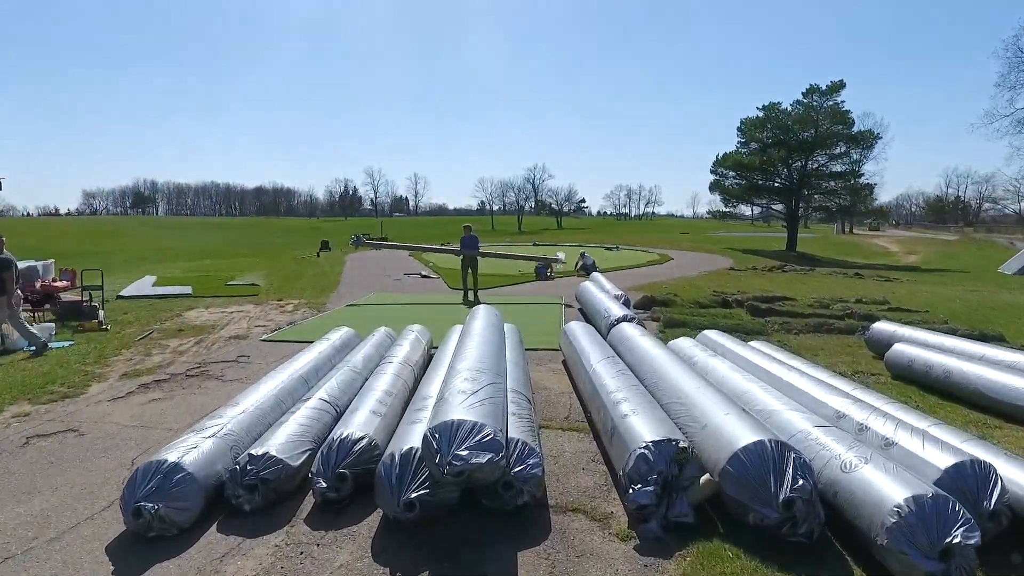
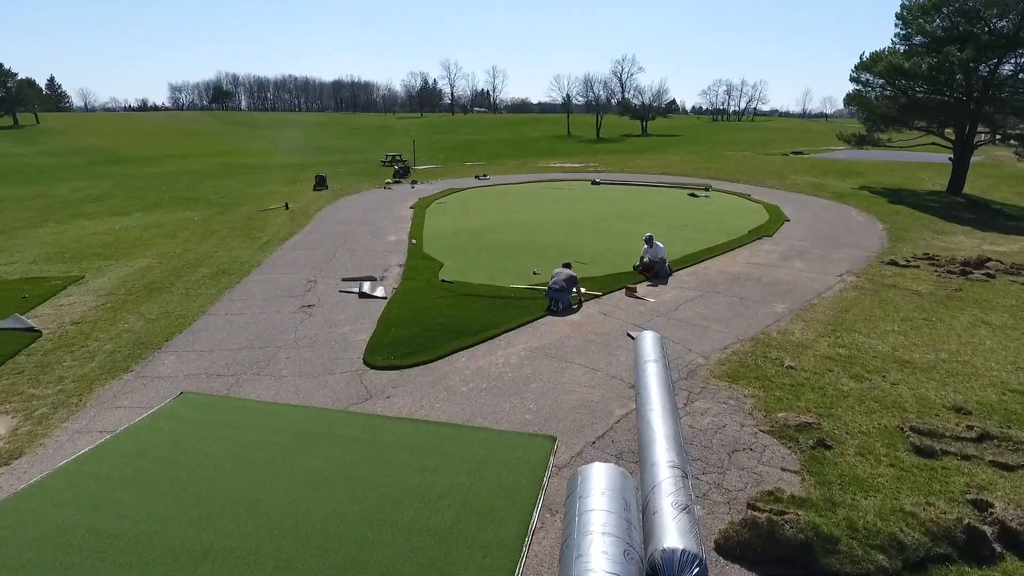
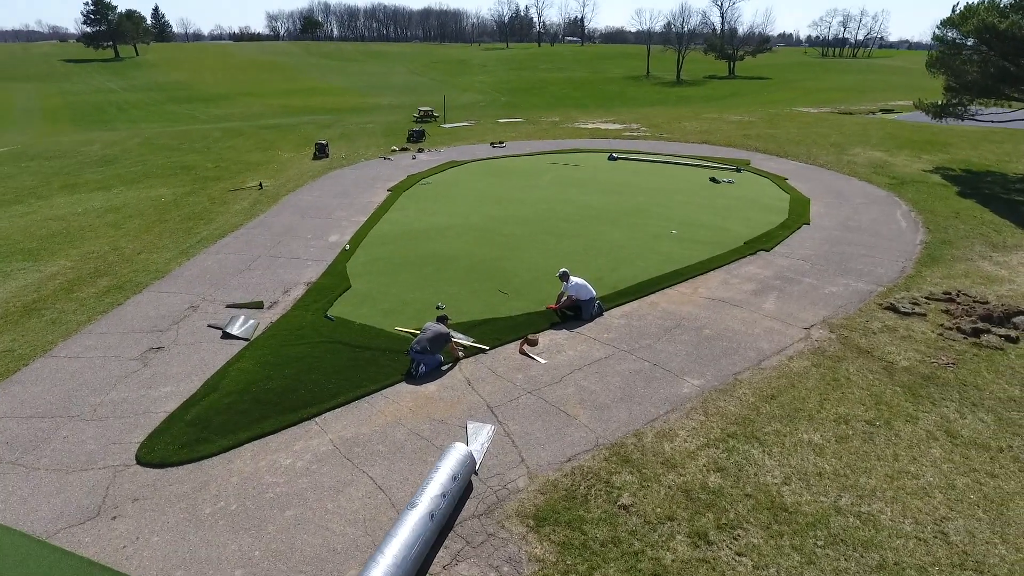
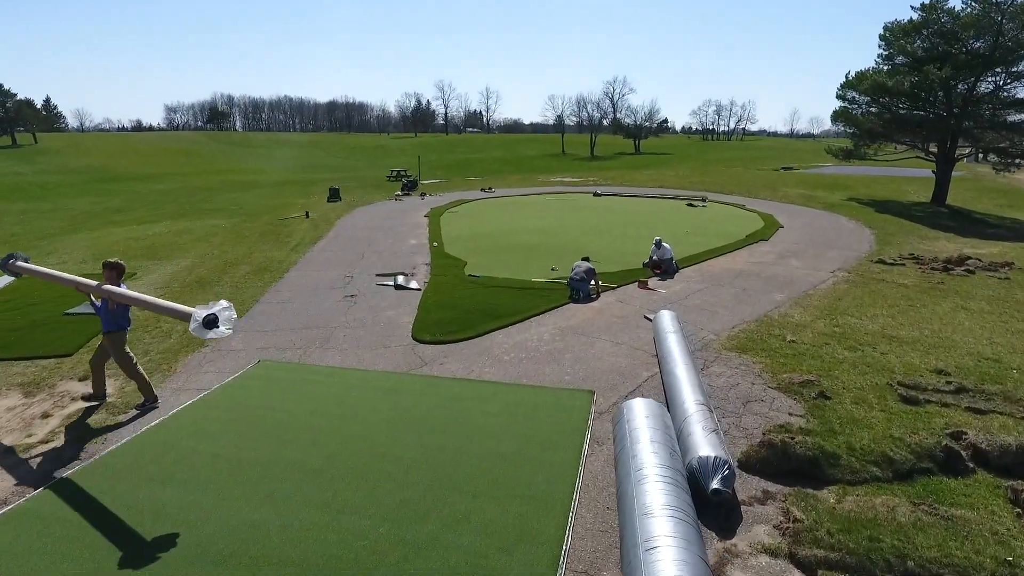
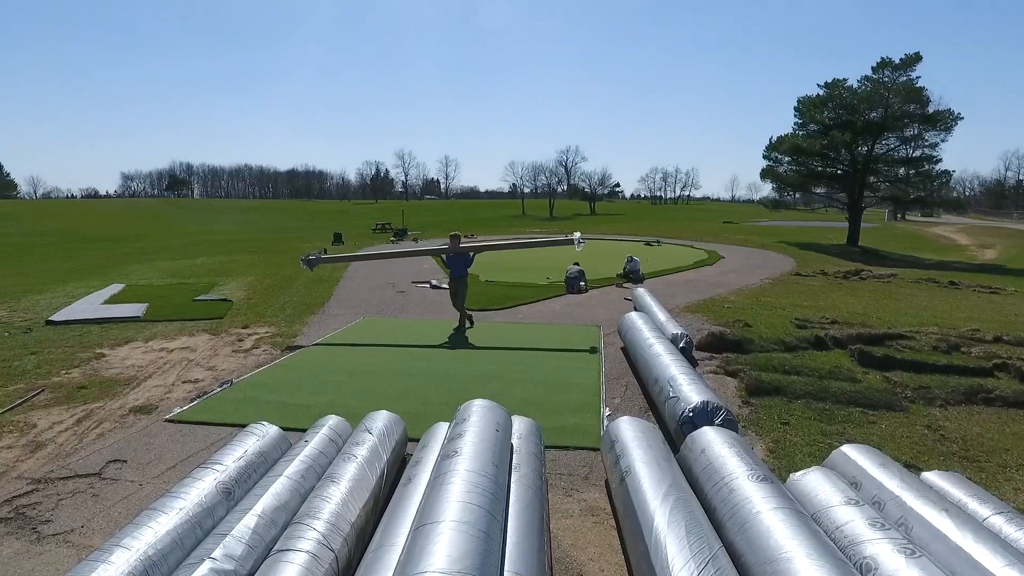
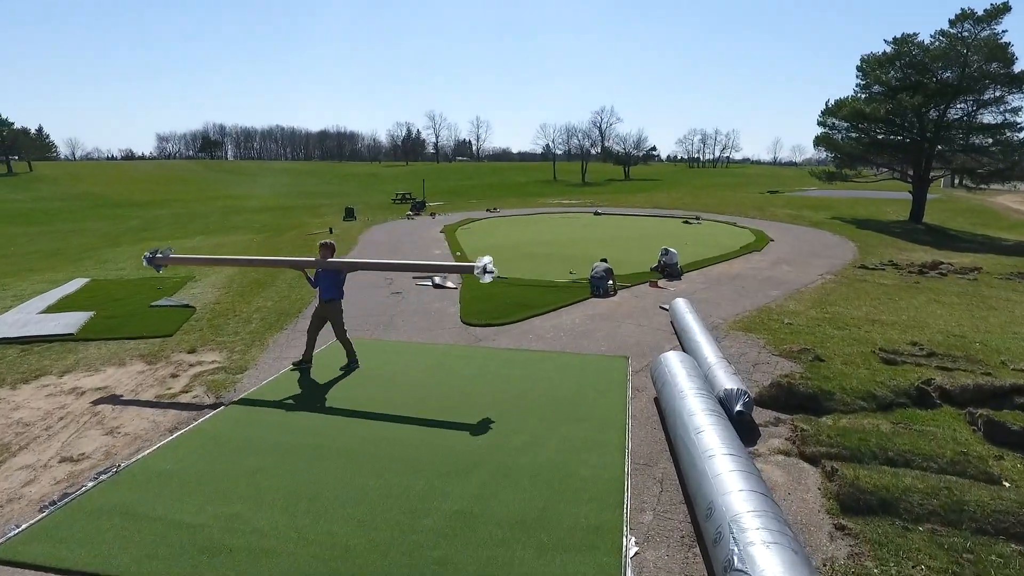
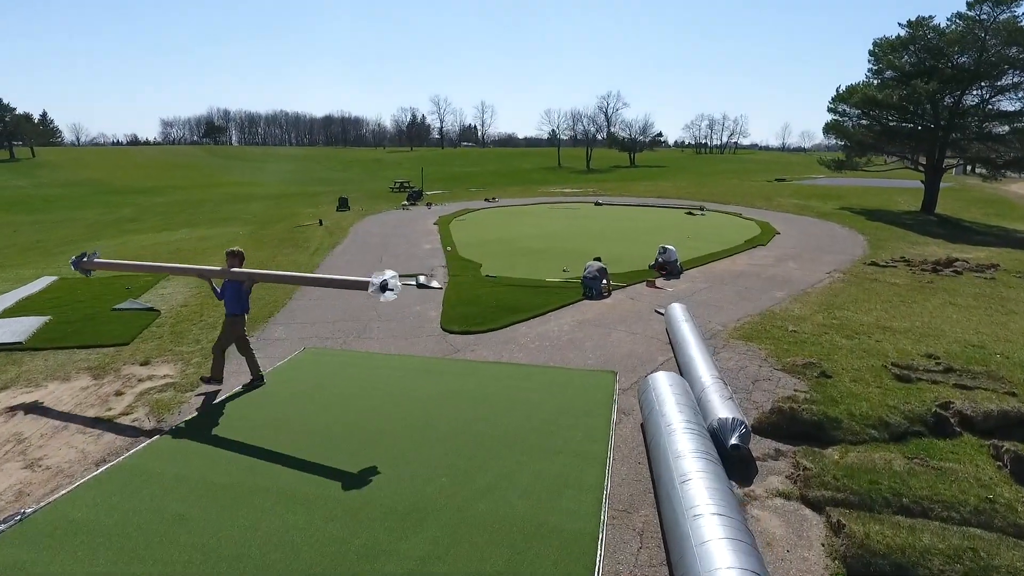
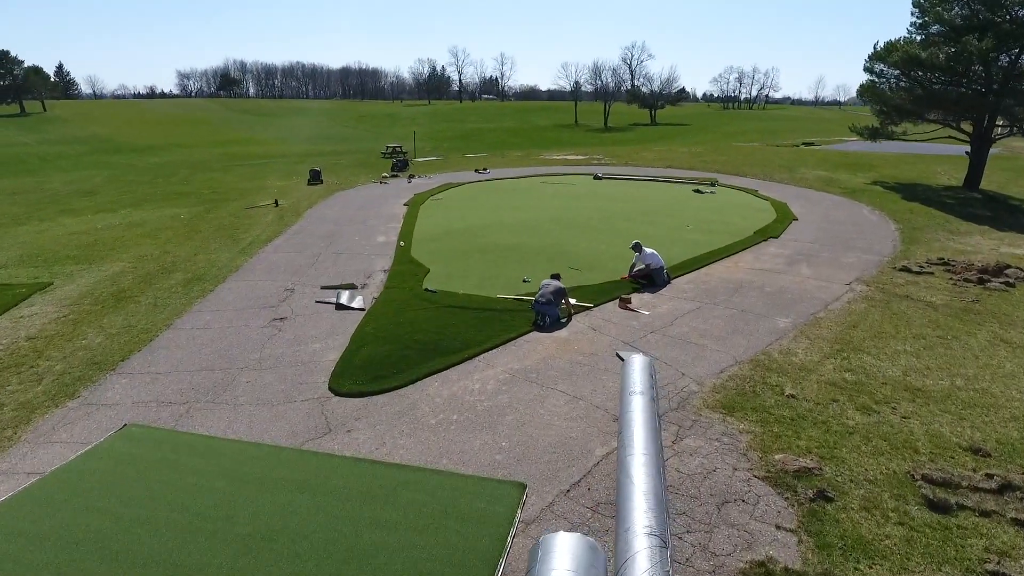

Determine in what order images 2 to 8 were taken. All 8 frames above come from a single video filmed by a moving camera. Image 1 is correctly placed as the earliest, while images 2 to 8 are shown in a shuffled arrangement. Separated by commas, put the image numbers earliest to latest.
5, 6, 7, 4, 2, 8, 3
